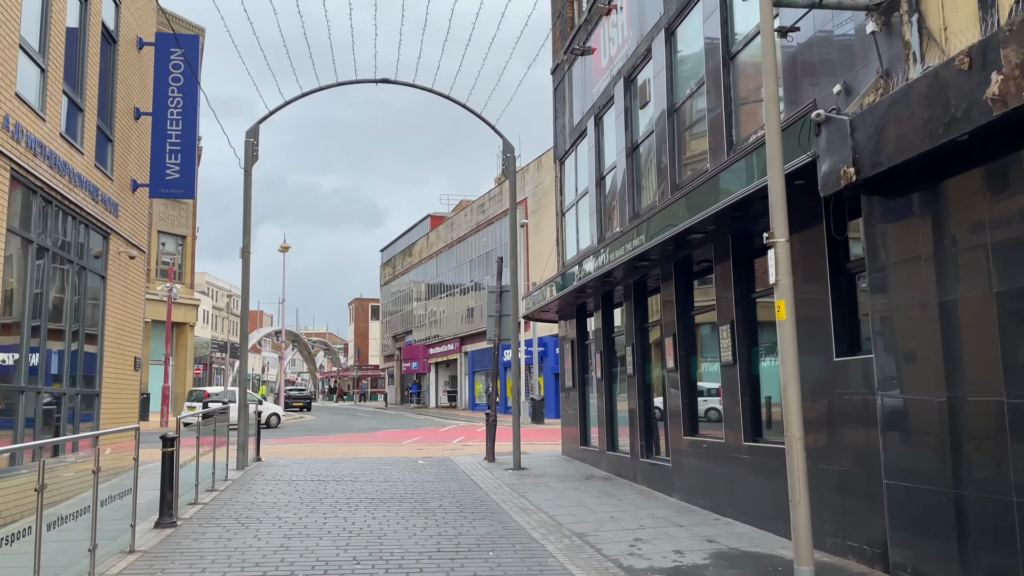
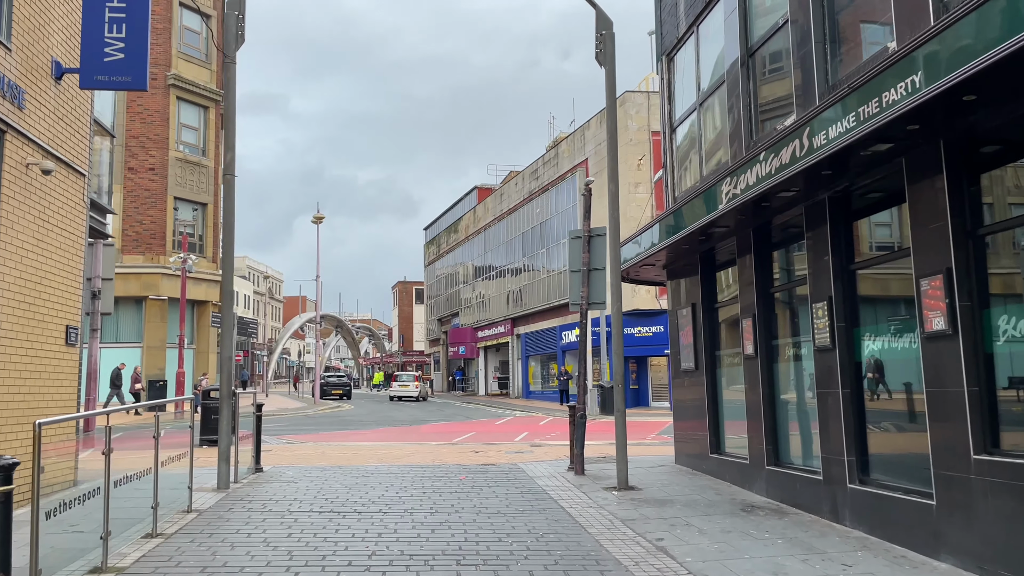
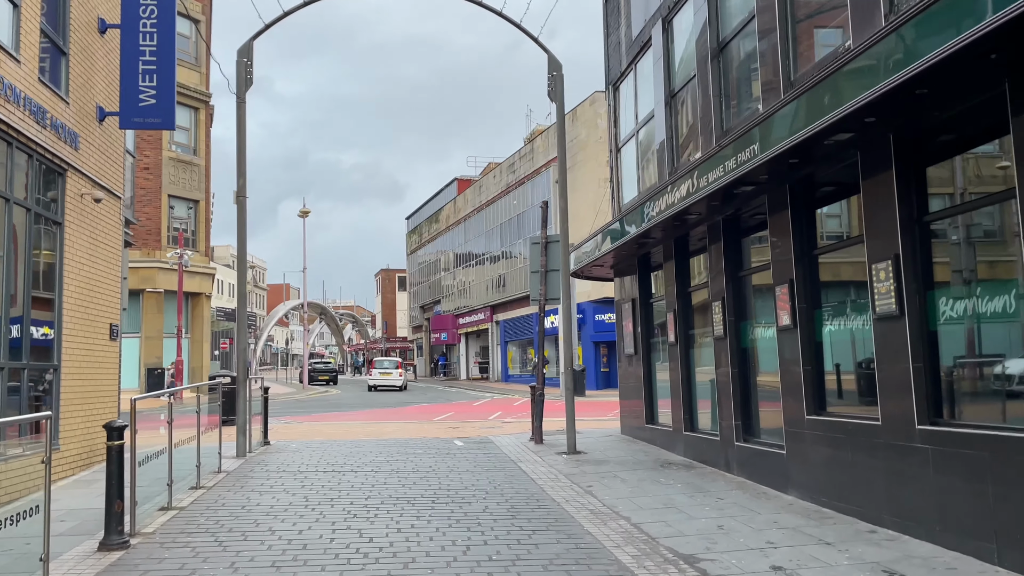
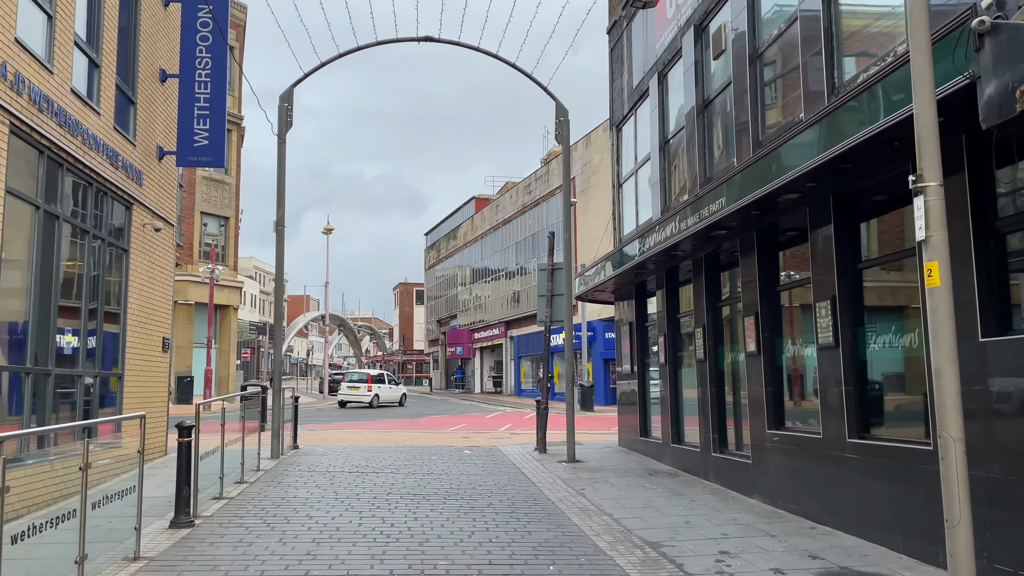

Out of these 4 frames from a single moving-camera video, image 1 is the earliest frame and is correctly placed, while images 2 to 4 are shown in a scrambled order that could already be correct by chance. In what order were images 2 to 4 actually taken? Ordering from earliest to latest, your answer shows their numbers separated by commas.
4, 3, 2
